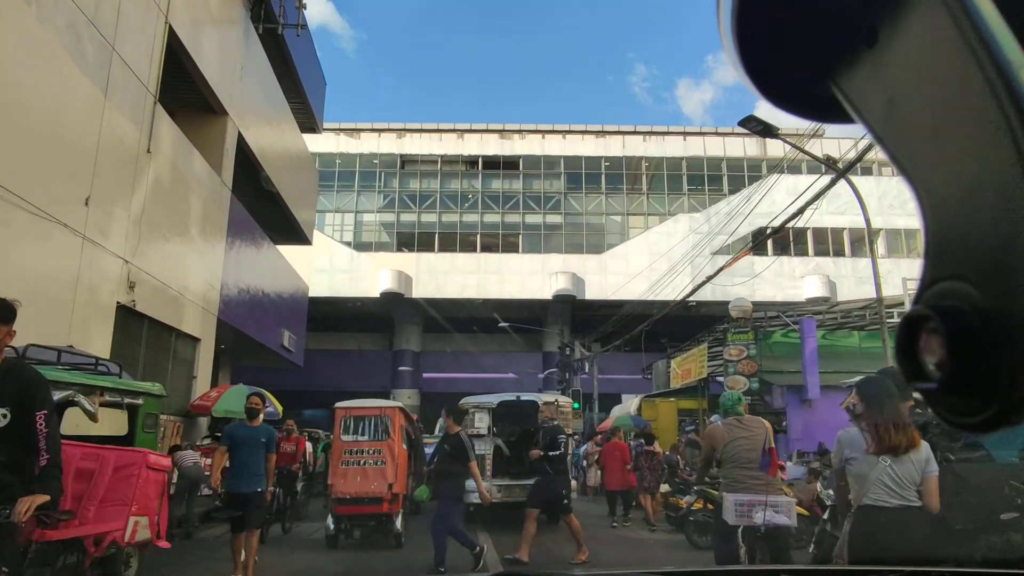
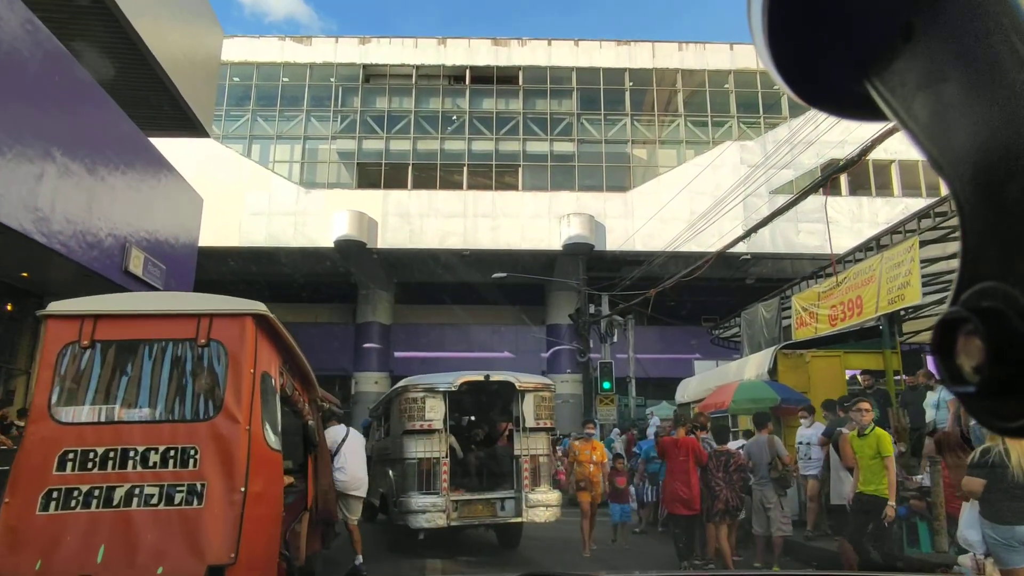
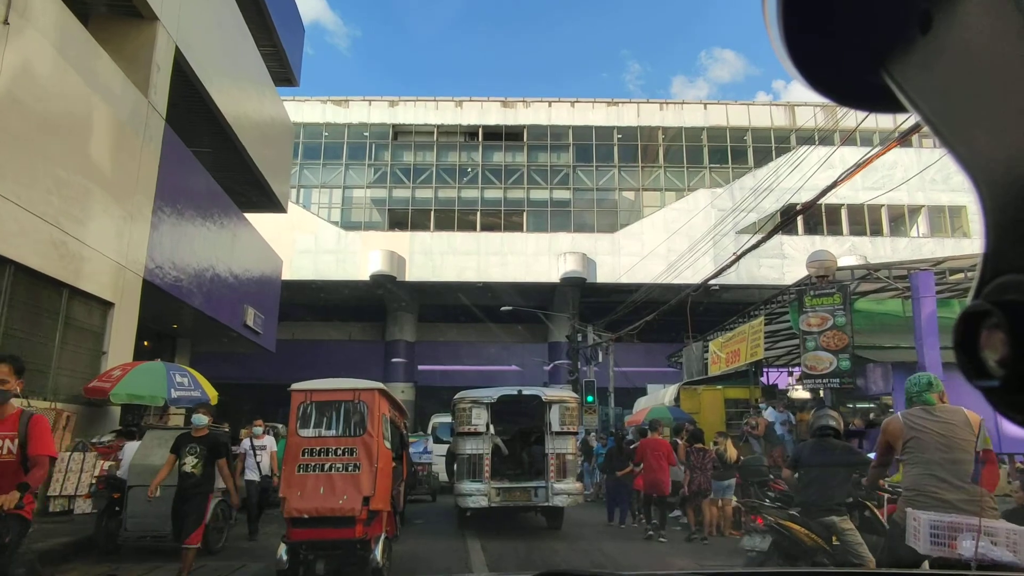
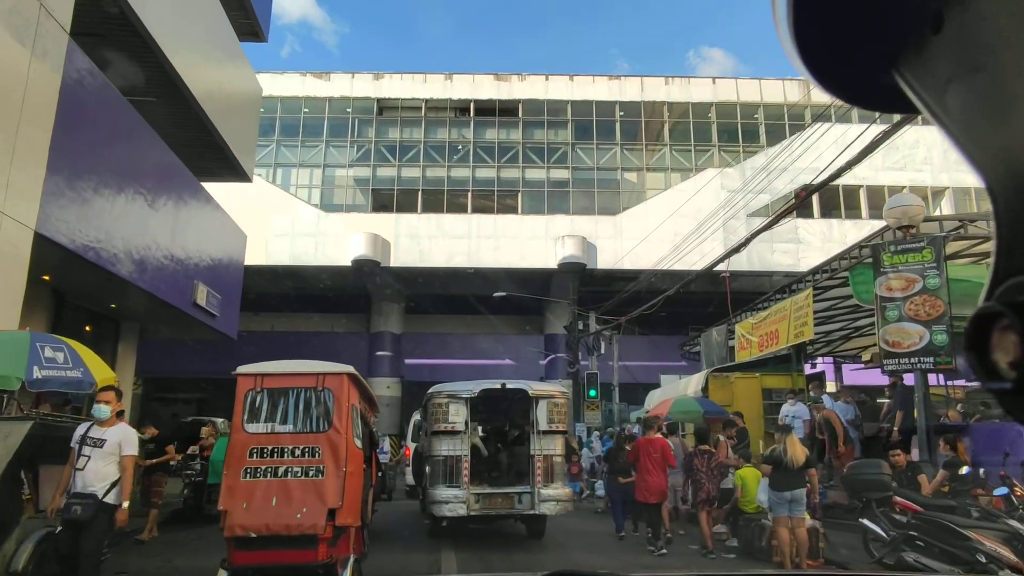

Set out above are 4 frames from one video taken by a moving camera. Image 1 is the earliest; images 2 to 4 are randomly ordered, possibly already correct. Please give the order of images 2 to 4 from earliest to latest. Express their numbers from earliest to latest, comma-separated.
3, 4, 2
